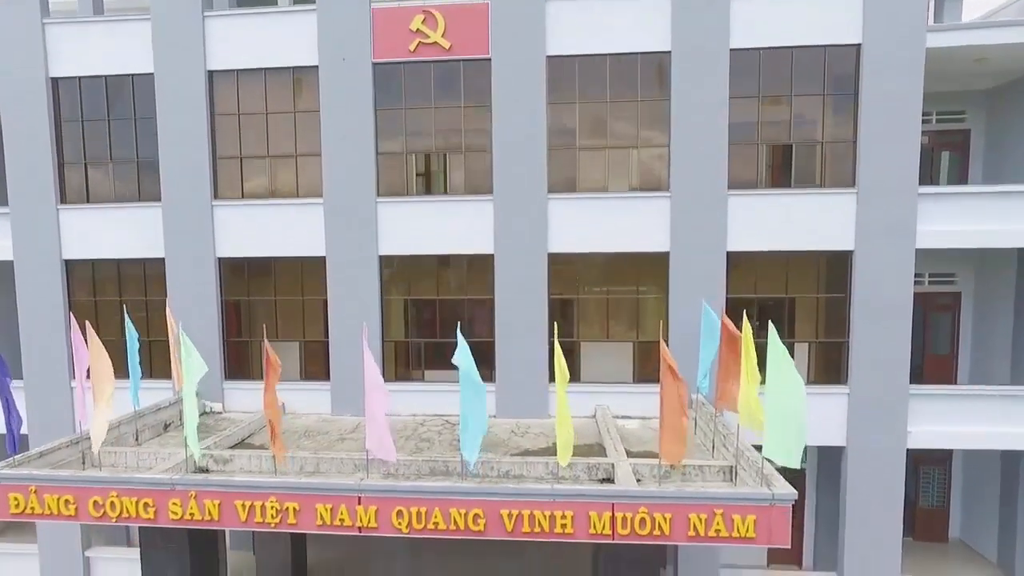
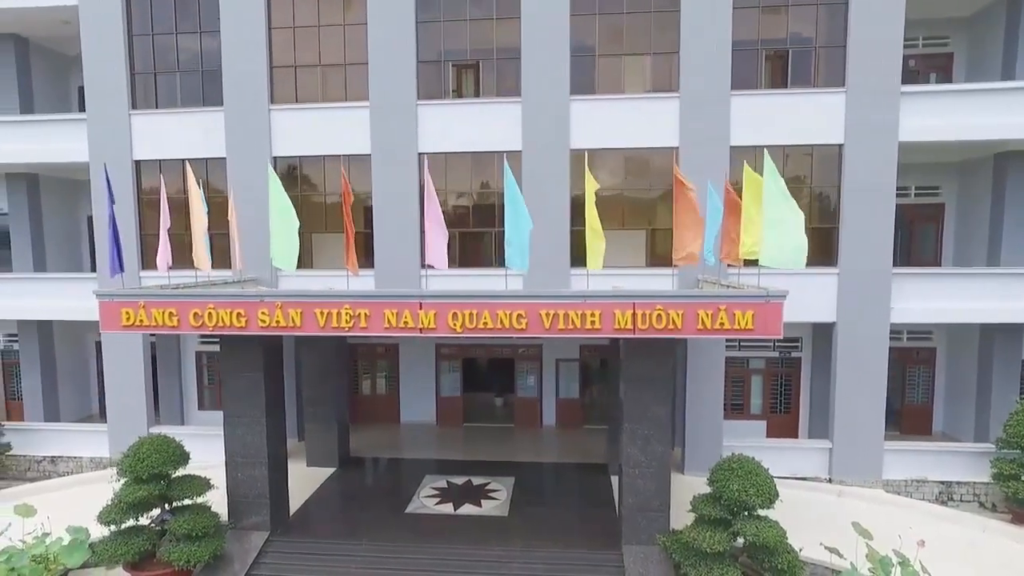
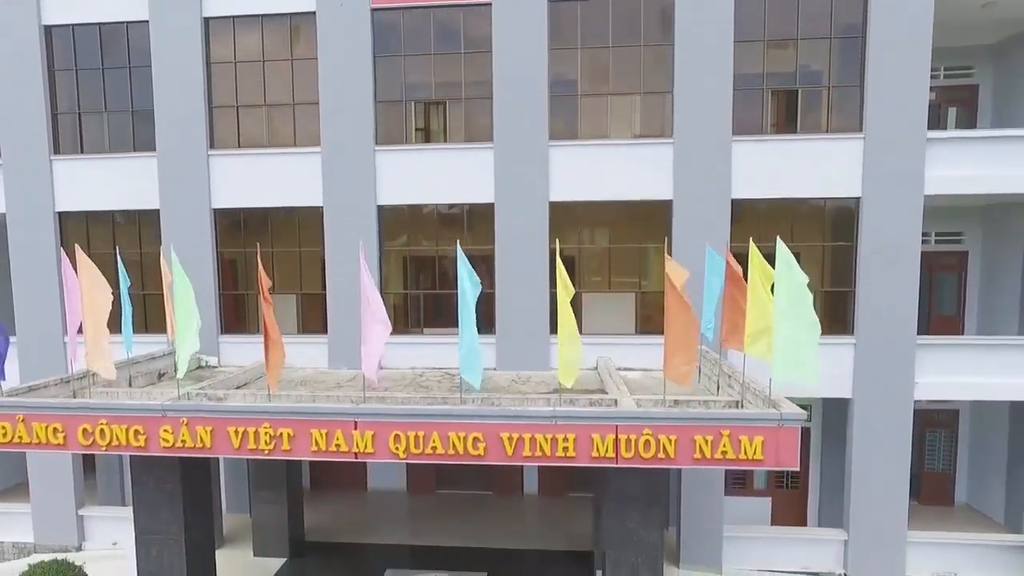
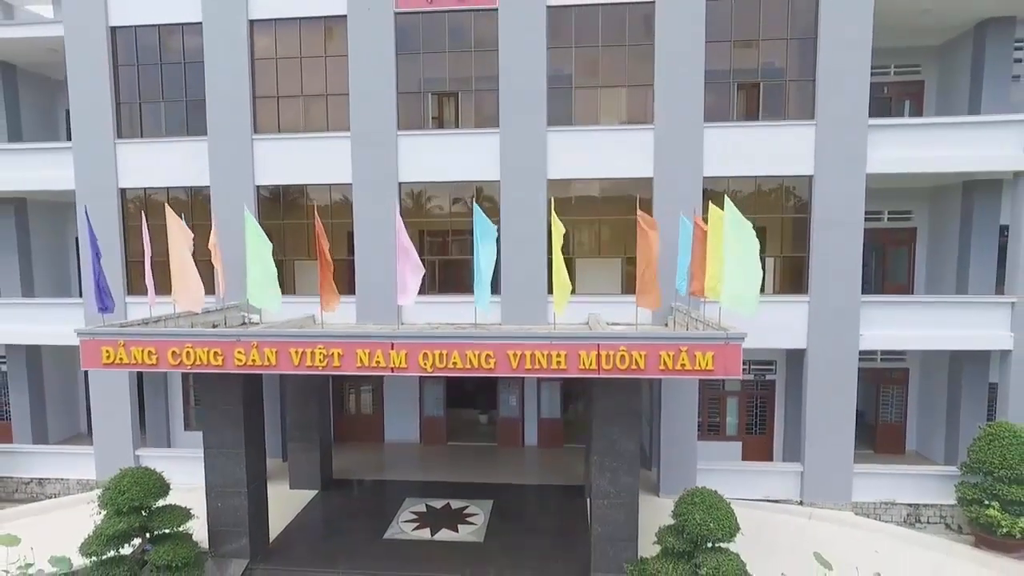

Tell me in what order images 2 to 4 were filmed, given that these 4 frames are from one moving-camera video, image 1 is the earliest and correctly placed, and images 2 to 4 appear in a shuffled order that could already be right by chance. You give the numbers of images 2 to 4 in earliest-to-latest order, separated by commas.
3, 4, 2
